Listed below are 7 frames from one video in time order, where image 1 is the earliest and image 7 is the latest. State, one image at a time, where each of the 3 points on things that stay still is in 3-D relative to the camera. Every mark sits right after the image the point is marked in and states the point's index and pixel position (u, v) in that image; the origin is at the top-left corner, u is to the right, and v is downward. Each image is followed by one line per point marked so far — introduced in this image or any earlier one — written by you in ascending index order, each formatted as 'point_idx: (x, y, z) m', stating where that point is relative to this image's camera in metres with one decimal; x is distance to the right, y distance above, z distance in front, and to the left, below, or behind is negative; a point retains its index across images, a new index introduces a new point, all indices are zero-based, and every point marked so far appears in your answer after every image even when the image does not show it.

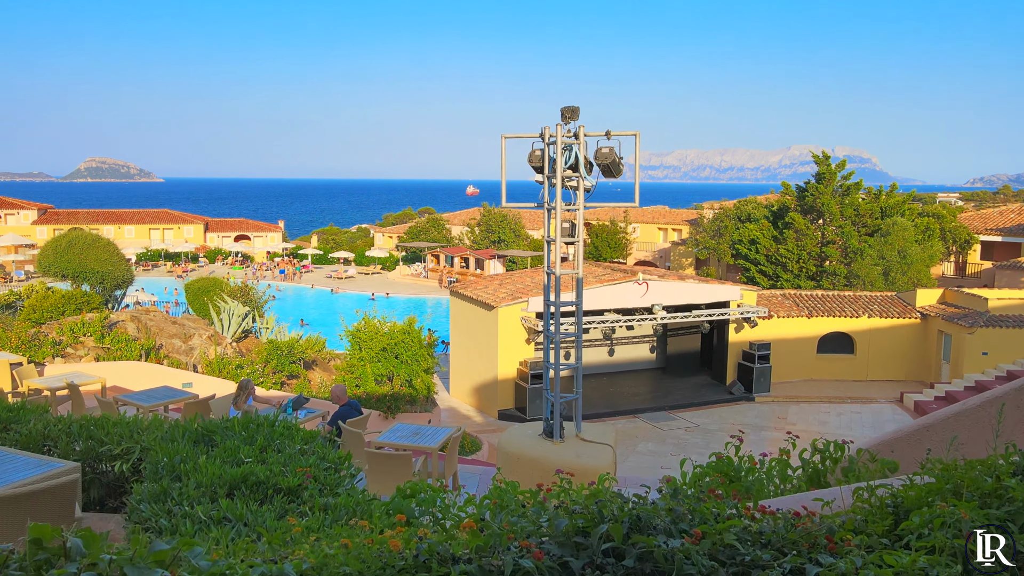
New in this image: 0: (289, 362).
0: (-3.6, -1.2, +12.2) m
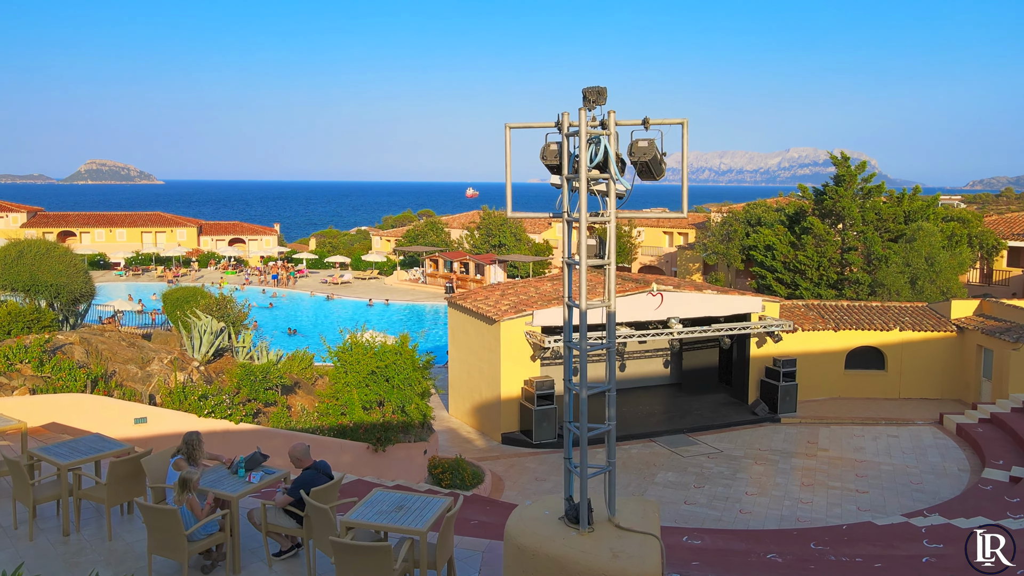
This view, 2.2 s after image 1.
0: (-3.5, -1.4, +10.7) m
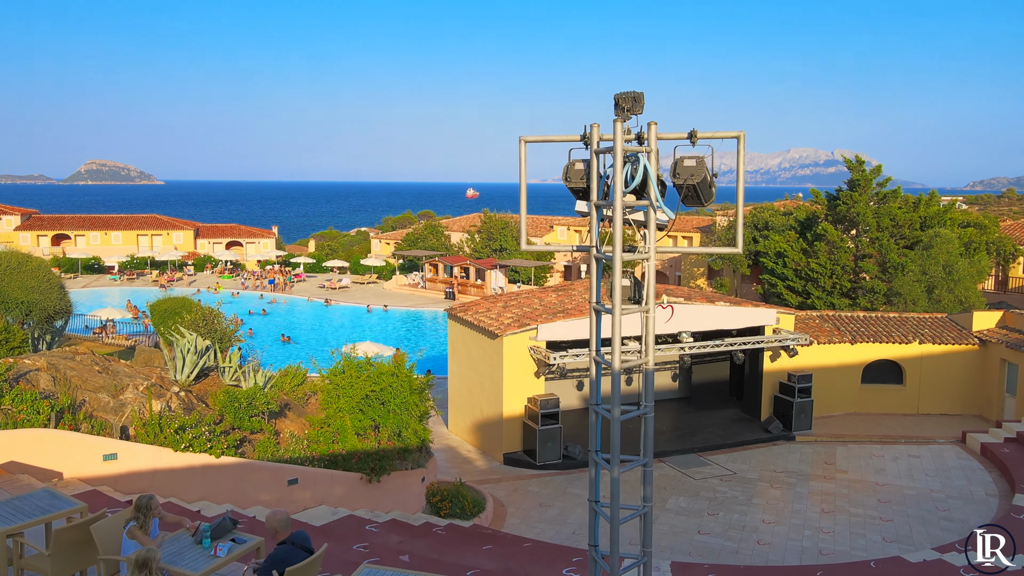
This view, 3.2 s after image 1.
0: (-3.4, -1.7, +10.0) m
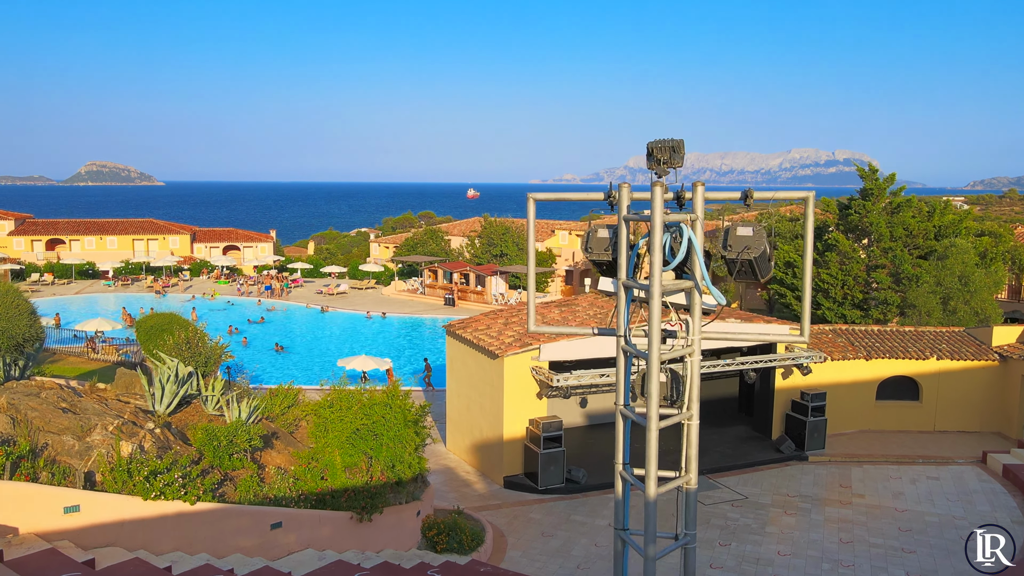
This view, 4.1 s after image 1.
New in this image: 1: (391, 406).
0: (-3.4, -2.0, +9.3) m
1: (-1.6, -1.6, +10.5) m
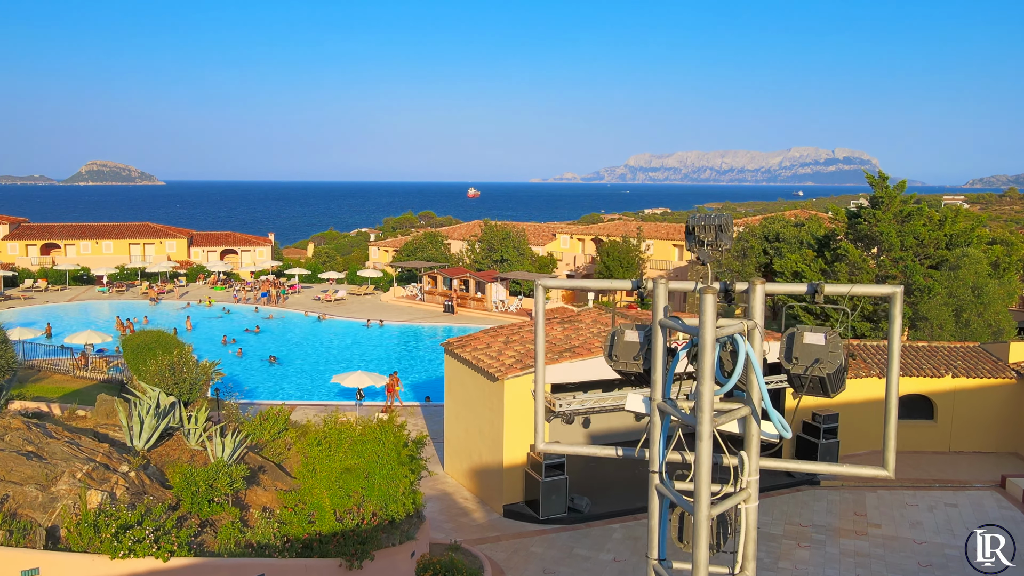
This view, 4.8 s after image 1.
0: (-3.4, -2.4, +8.7) m
1: (-1.6, -2.0, +9.8) m
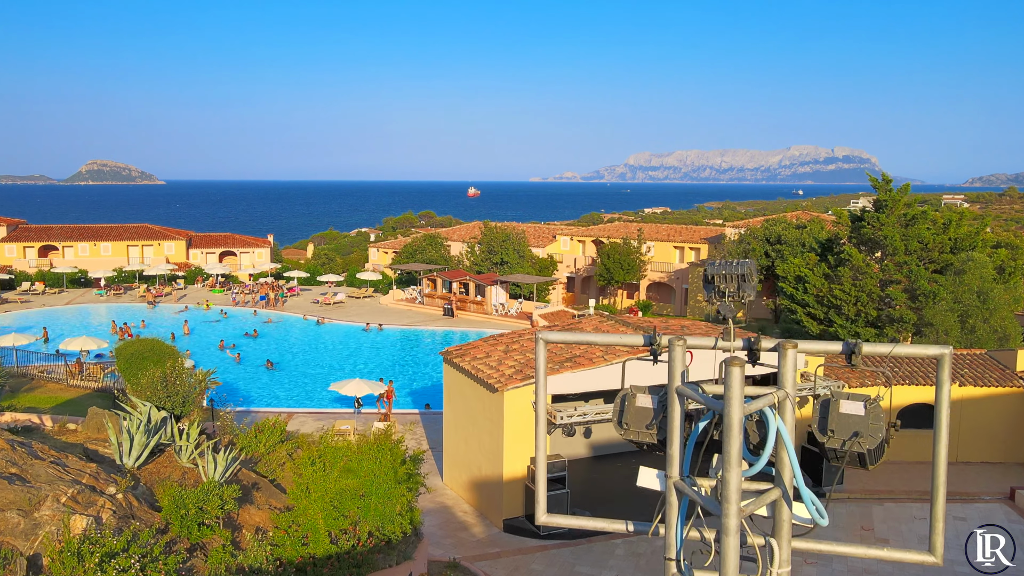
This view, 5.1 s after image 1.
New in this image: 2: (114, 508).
0: (-3.4, -2.6, +8.4) m
1: (-1.6, -2.1, +9.6) m
2: (-4.2, -2.3, +8.1) m
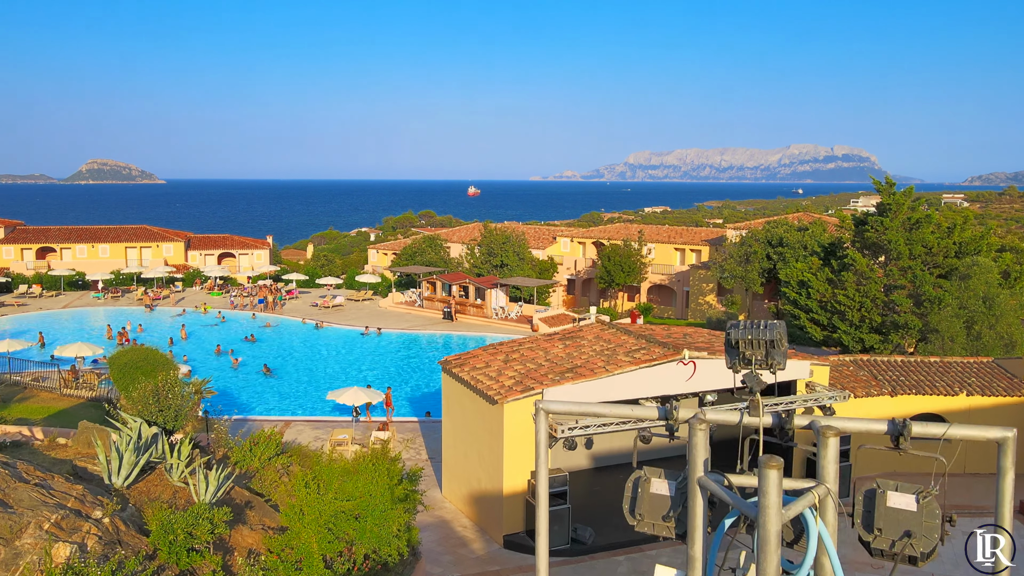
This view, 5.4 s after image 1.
0: (-3.4, -2.7, +8.1) m
1: (-1.6, -2.3, +9.3) m
2: (-4.2, -2.5, +7.8) m
